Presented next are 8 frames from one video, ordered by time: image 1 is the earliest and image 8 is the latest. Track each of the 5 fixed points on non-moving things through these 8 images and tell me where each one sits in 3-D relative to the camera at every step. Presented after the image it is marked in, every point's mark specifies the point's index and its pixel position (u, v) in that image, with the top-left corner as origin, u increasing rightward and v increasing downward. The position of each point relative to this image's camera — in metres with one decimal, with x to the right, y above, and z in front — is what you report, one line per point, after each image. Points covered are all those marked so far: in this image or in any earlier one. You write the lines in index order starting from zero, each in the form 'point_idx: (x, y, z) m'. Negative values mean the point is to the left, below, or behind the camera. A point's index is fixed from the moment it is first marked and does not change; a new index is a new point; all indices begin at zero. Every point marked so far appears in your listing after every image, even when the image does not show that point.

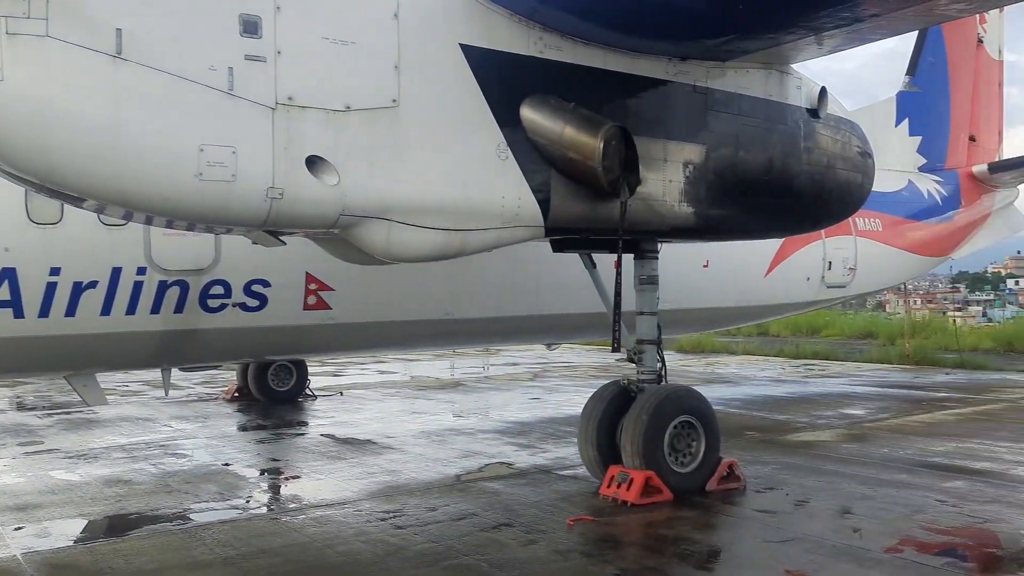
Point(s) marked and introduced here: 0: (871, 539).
0: (+1.7, -1.2, +4.2) m
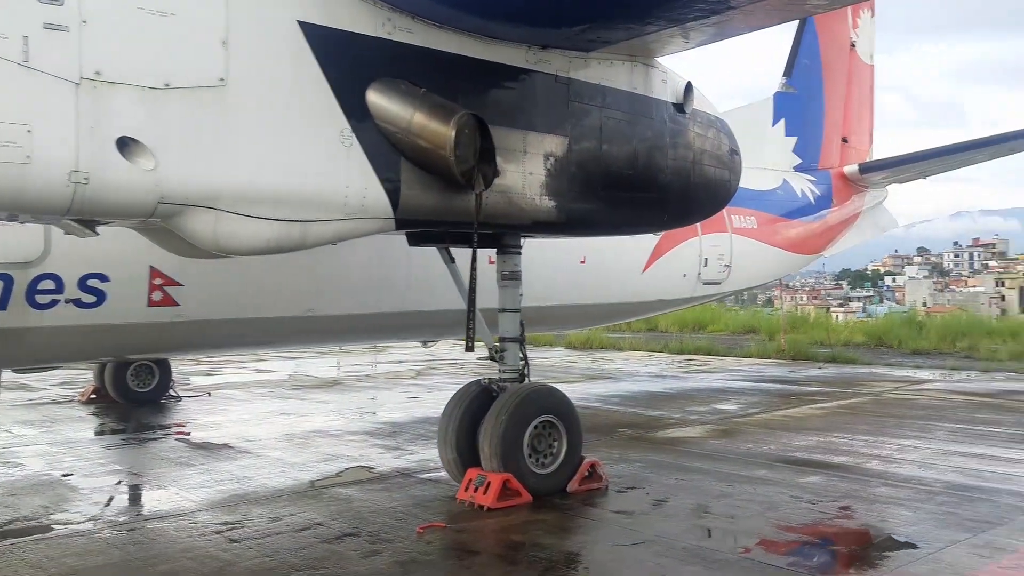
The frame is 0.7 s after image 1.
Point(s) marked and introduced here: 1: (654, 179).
0: (+1.0, -1.2, +4.2) m
1: (+0.9, +0.7, +5.6) m
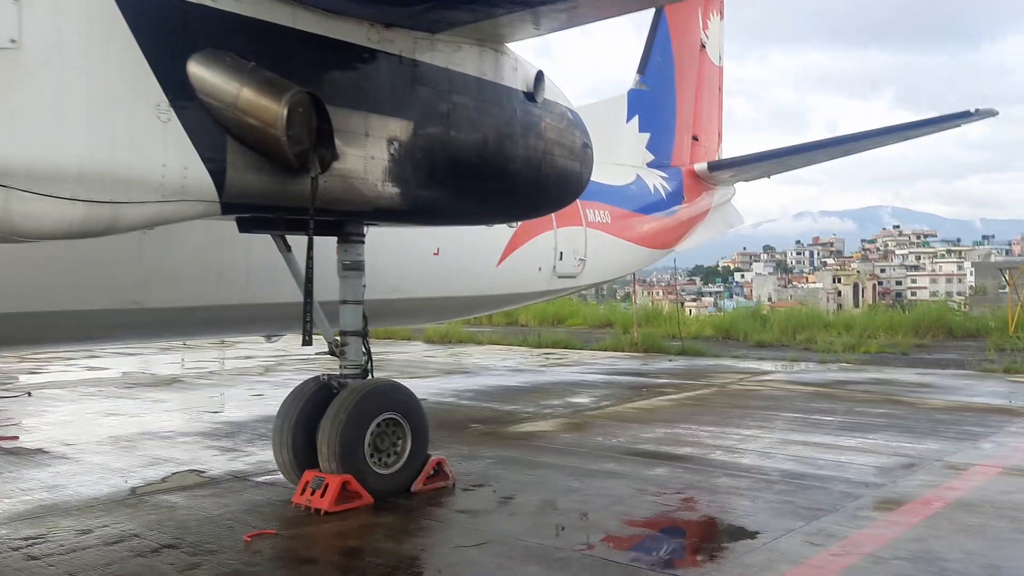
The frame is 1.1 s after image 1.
0: (+0.2, -1.1, +4.1) m
1: (0.0, +0.7, +5.4) m
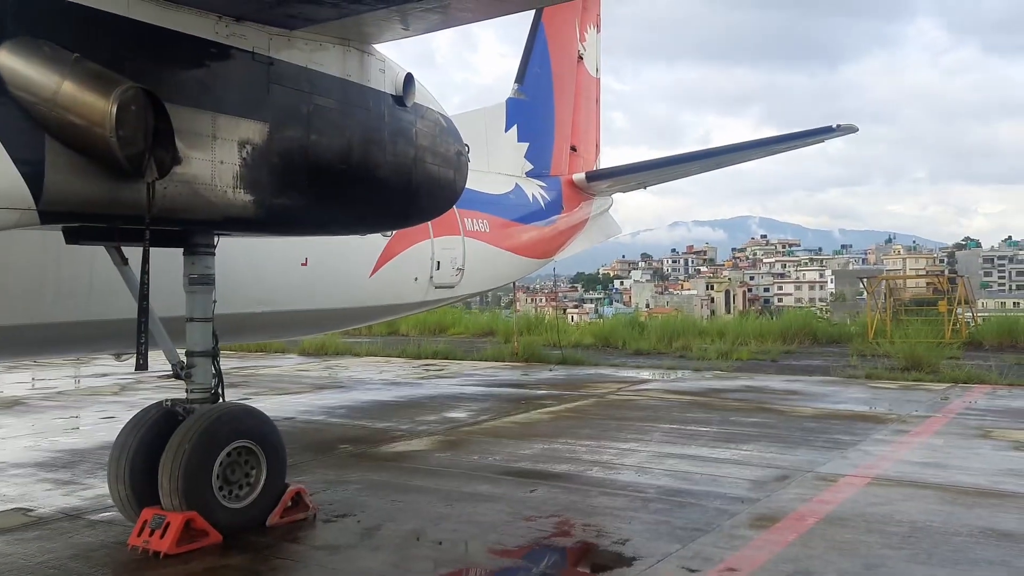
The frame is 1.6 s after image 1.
0: (-0.3, -1.2, +3.8) m
1: (-0.8, +0.6, +5.1) m
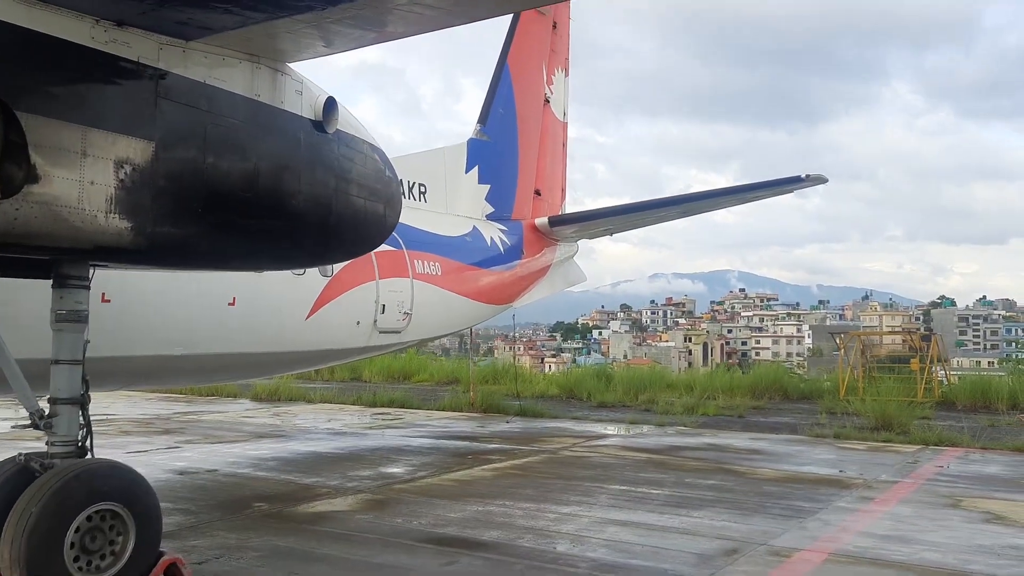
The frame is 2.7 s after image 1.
0: (-0.7, -1.3, +3.2) m
1: (-1.2, +0.4, +4.6) m
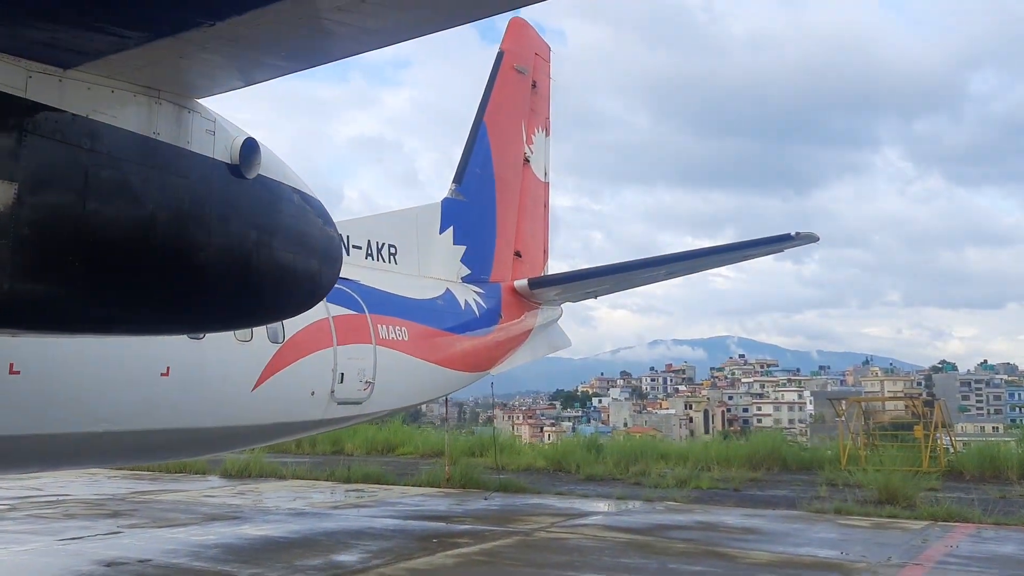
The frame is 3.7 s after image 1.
0: (-1.0, -1.5, +2.5) m
1: (-1.5, +0.1, +4.0) m
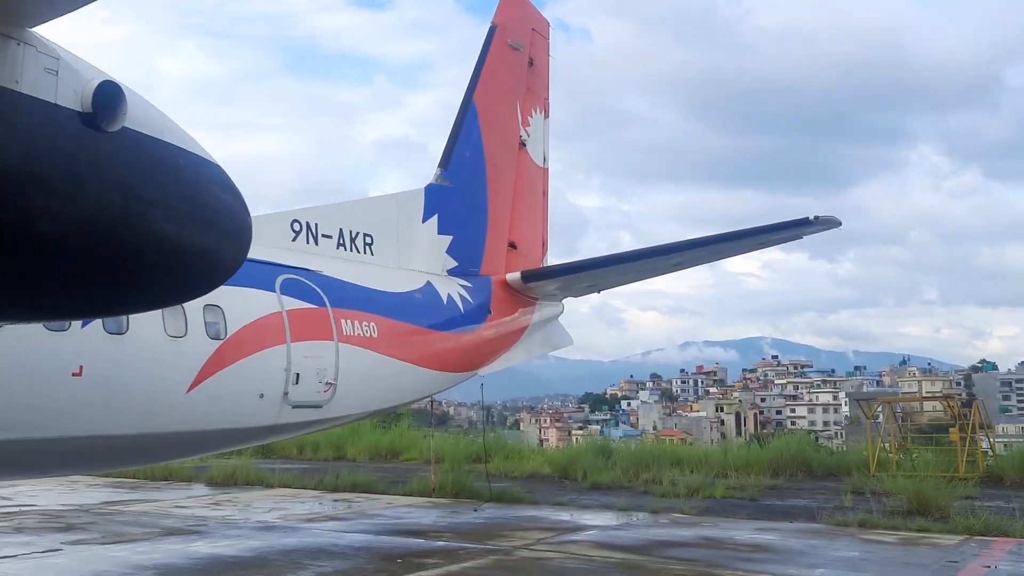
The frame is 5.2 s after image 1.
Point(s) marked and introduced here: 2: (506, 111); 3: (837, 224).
0: (-1.4, -1.4, +1.6) m
1: (-1.8, +0.2, +3.1) m
2: (-0.1, +2.4, +12.2) m
3: (+3.6, +0.7, +9.9) m
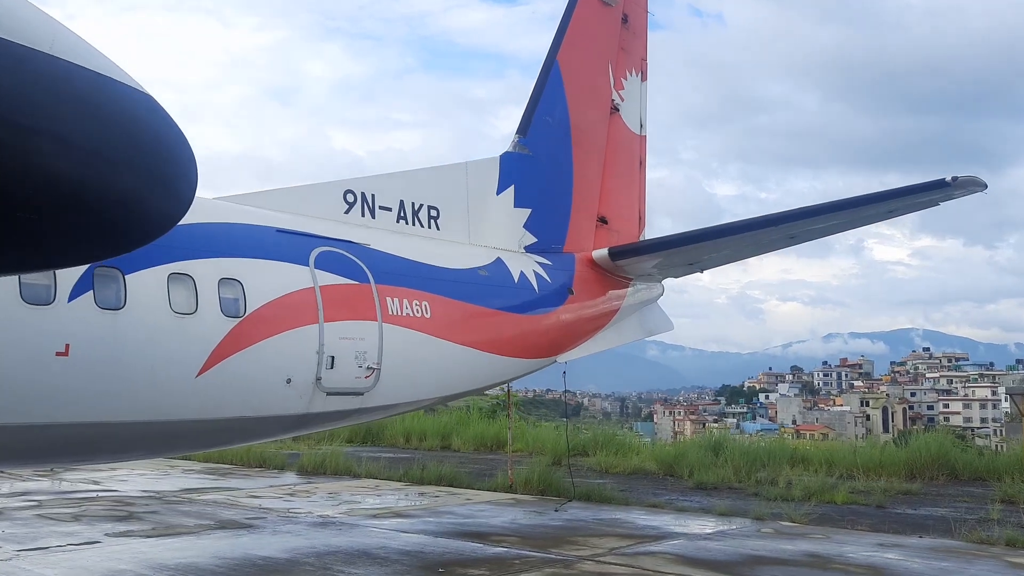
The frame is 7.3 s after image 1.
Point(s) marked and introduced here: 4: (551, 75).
0: (-1.8, -1.3, +0.8) m
1: (-2.0, +0.4, +2.4) m
2: (+1.0, +2.7, +11.1) m
3: (+4.3, +1.0, +8.3) m
4: (+0.5, +2.5, +10.6) m
